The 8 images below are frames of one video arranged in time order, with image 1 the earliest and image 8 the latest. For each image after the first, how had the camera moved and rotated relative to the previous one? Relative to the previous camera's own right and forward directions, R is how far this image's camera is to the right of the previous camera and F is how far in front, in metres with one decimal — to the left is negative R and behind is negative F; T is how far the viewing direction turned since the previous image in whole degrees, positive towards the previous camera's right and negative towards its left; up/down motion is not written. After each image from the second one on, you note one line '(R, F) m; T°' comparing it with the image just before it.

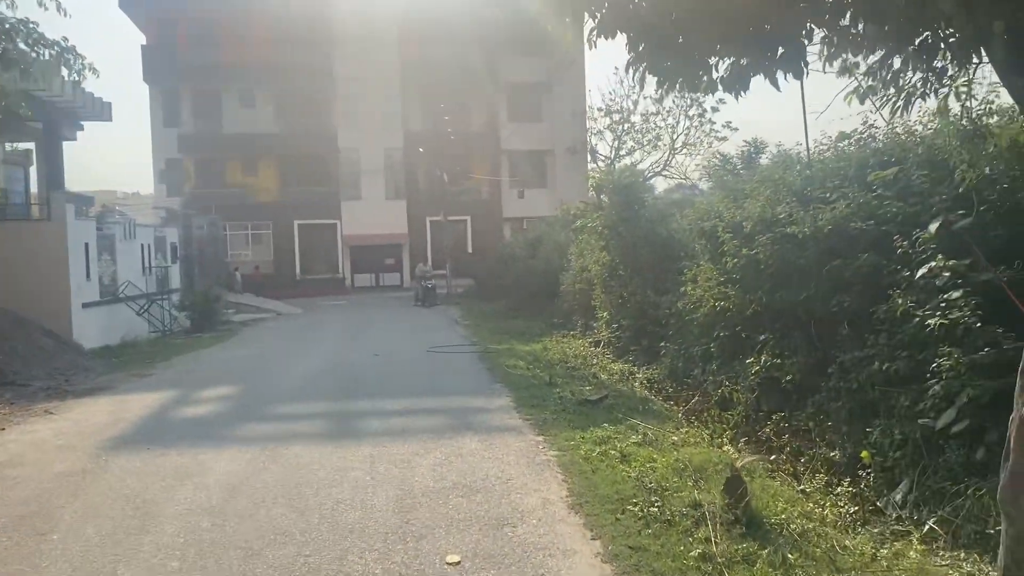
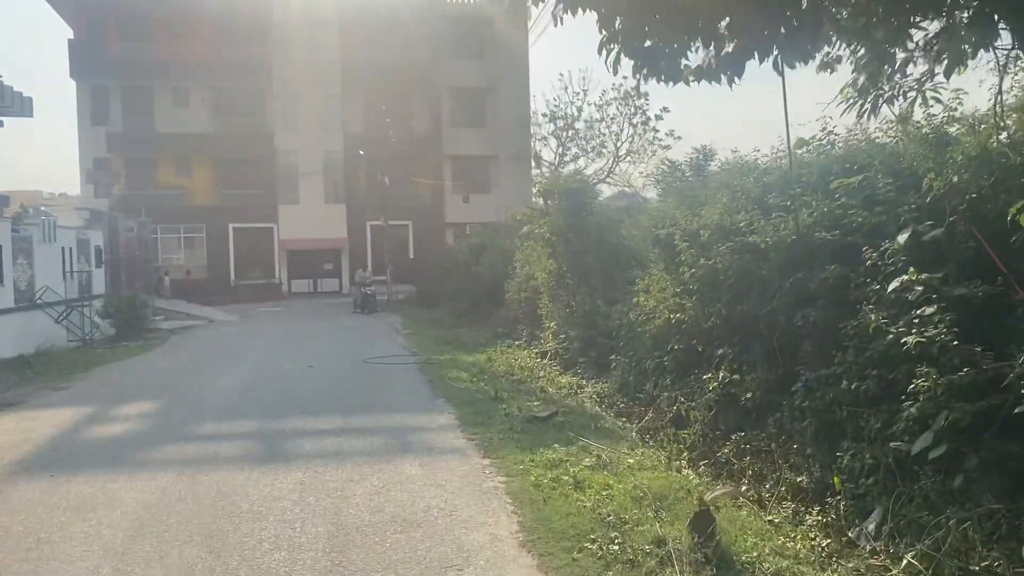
(0.0, +0.7) m; +4°
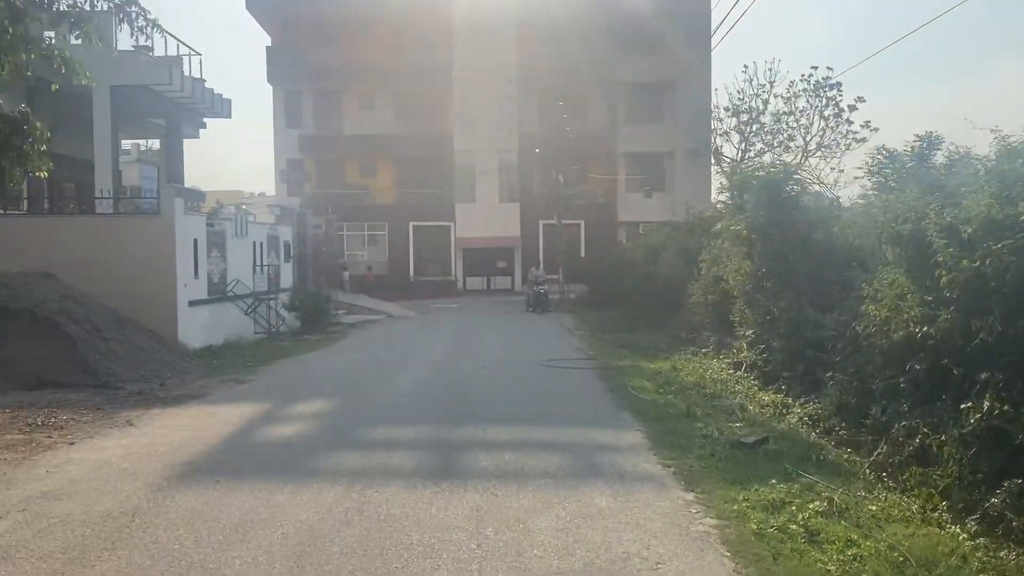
(-0.4, +1.2) m; -11°
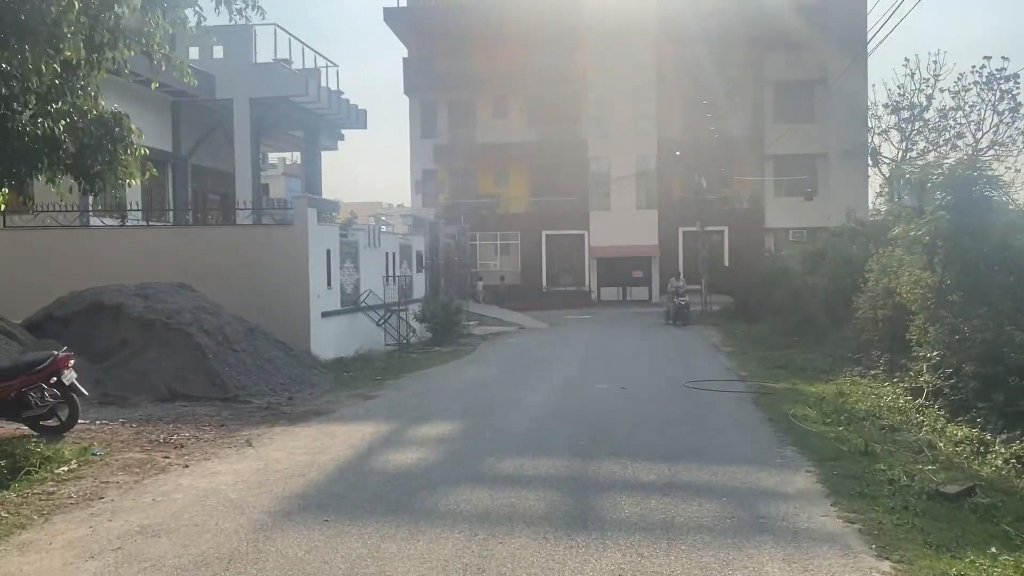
(-0.1, +1.2) m; -9°
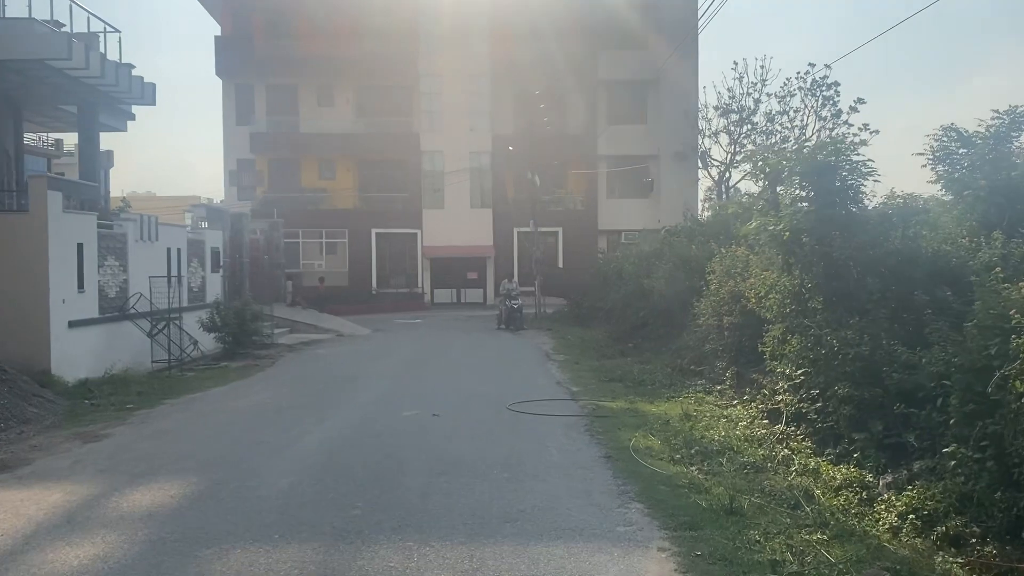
(+0.8, +2.8) m; +10°
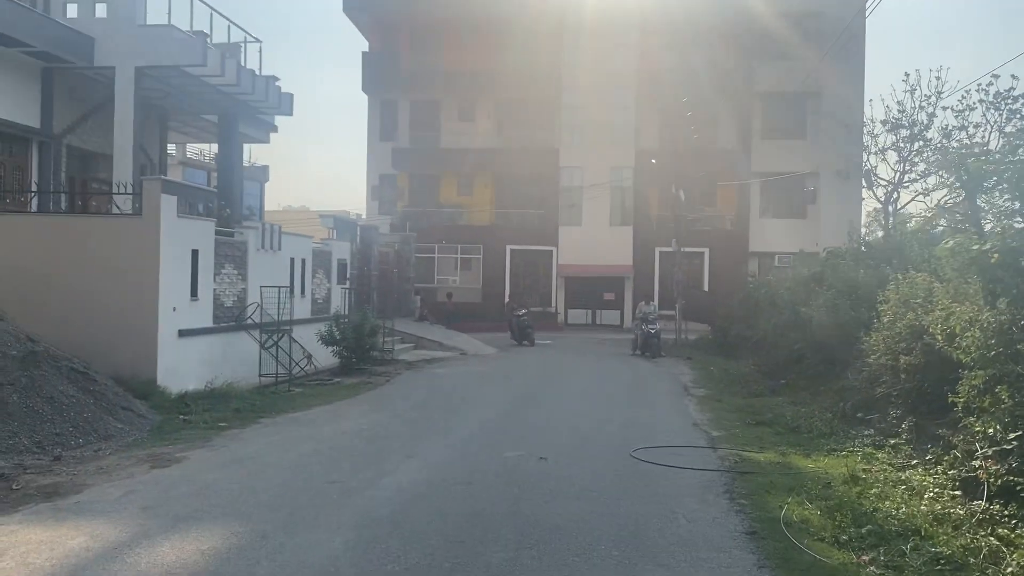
(+0.2, +1.8) m; -9°
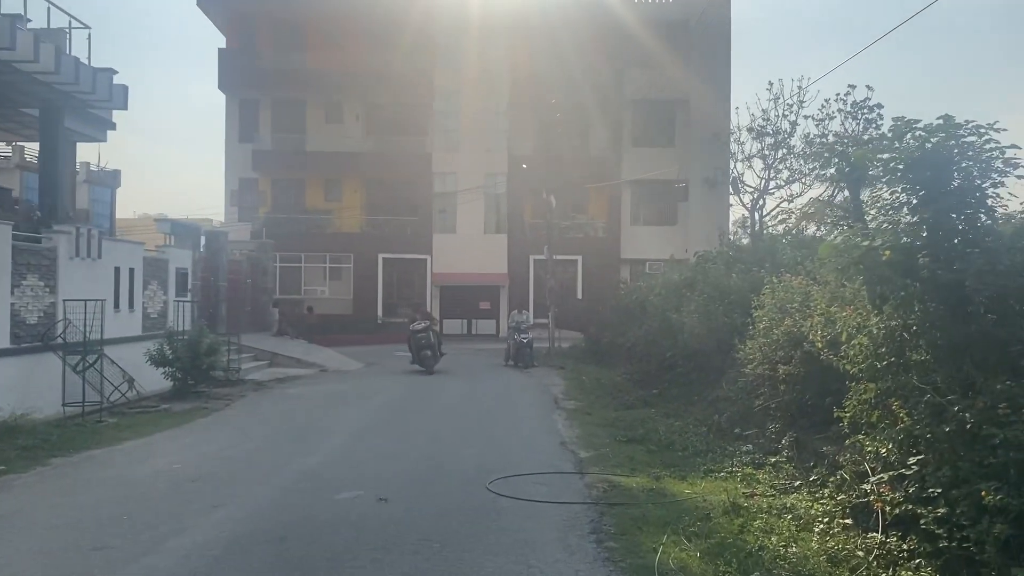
(+0.5, +1.5) m; +8°
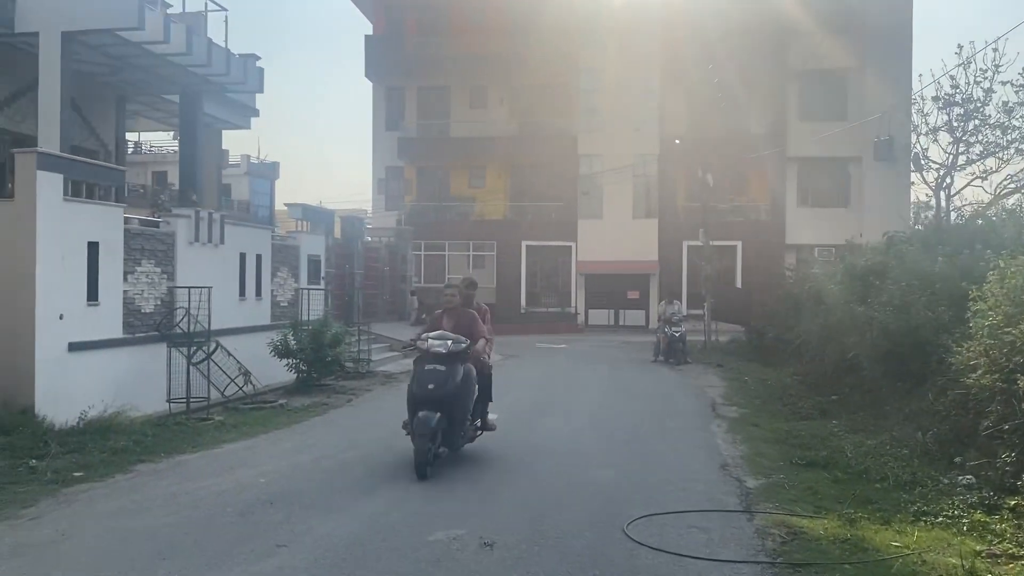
(0.0, +2.1) m; -10°
